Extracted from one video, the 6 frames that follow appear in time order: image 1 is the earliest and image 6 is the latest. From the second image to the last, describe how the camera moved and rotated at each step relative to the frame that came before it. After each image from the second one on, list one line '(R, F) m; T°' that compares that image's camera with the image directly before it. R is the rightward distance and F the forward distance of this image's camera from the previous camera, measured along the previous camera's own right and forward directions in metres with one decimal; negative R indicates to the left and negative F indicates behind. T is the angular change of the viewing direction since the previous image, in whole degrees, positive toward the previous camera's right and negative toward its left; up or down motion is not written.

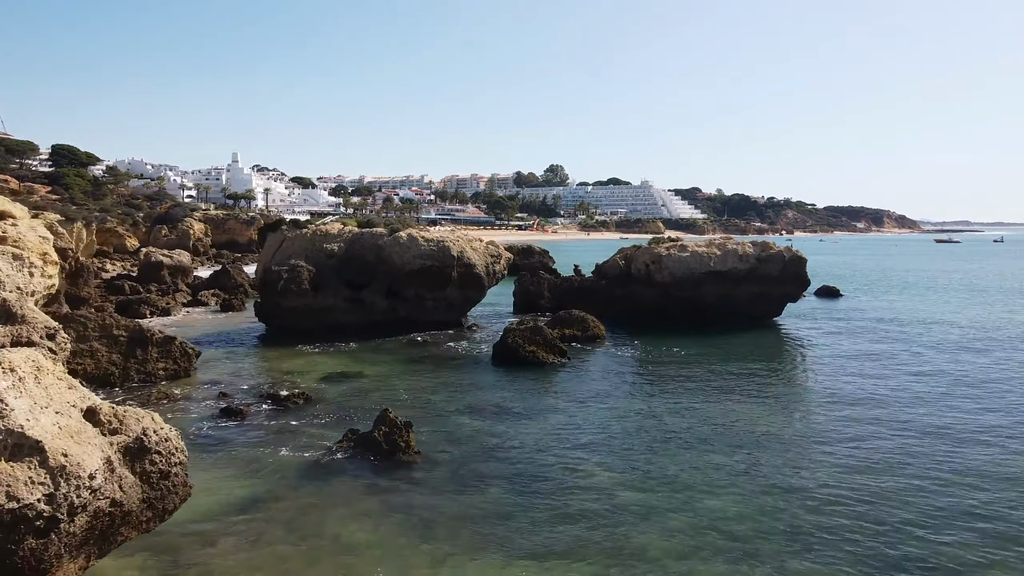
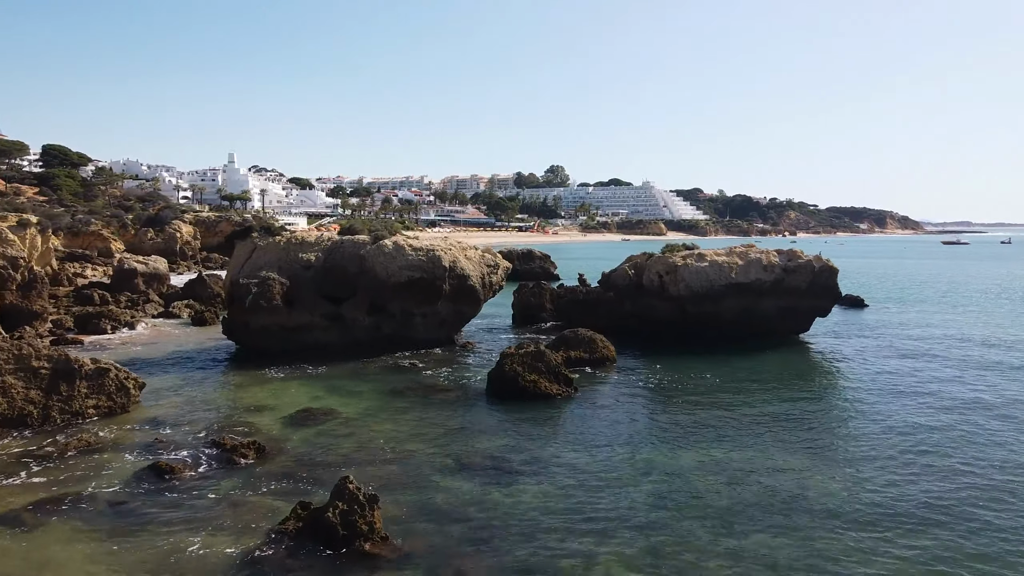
(+0.1, +3.0) m; 0°
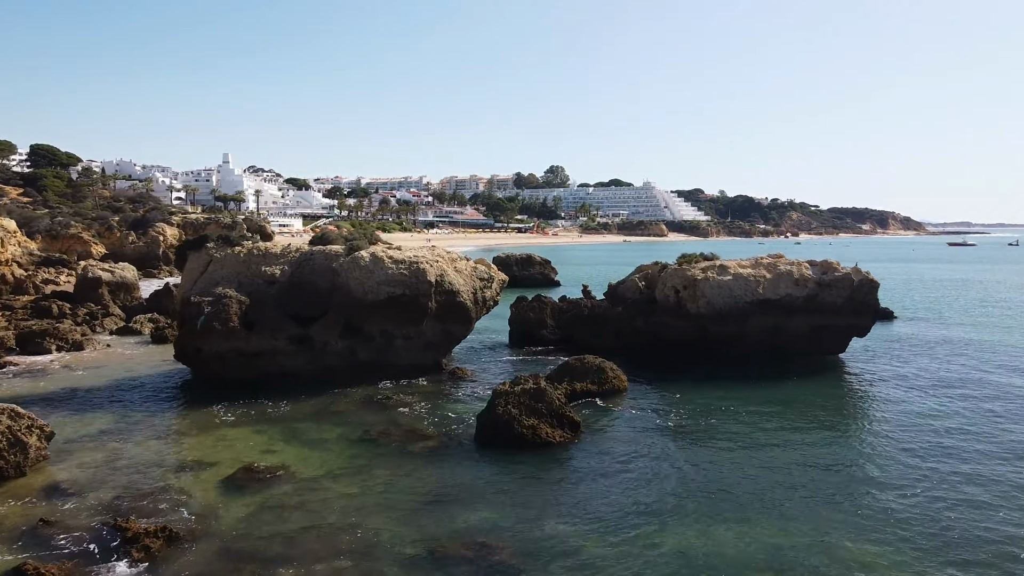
(+0.1, +3.3) m; 0°
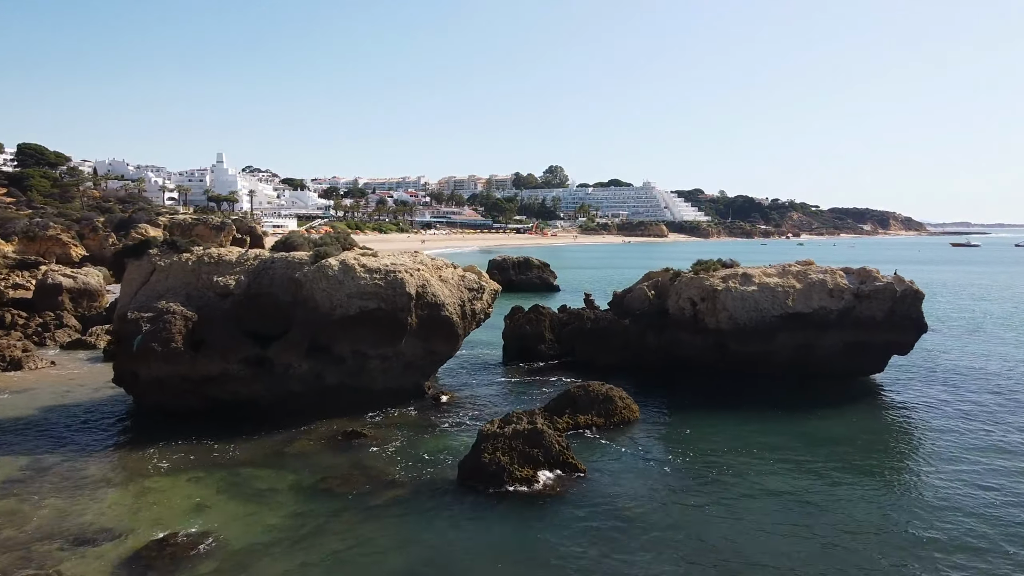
(+0.1, +2.9) m; 0°
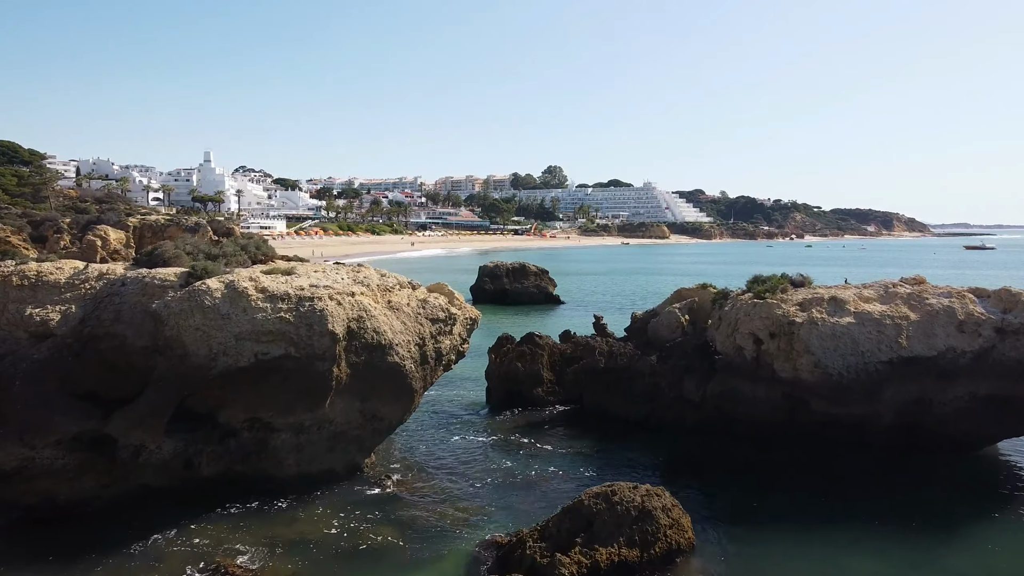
(+0.3, +6.5) m; 0°
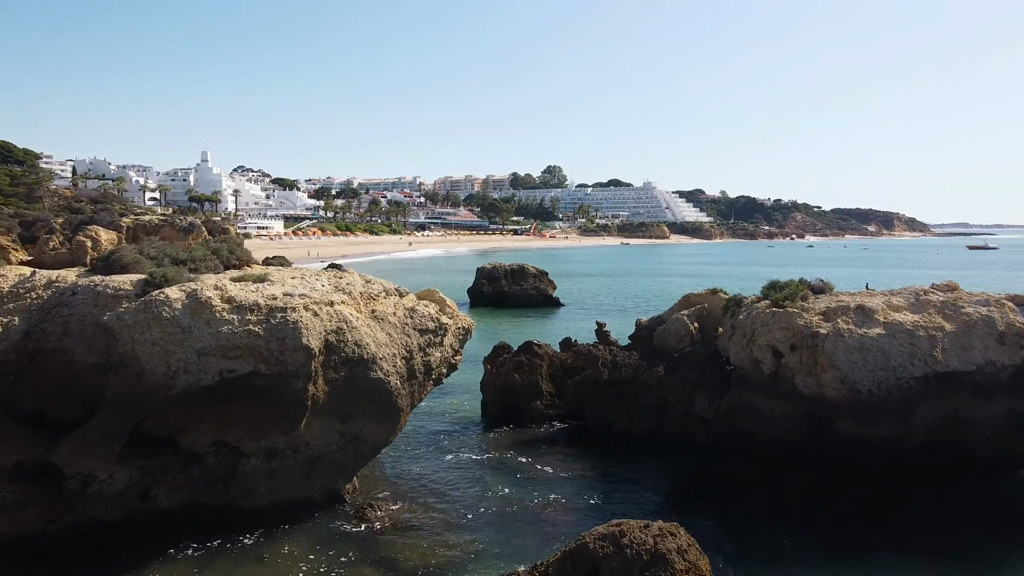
(+0.1, +1.2) m; 0°
